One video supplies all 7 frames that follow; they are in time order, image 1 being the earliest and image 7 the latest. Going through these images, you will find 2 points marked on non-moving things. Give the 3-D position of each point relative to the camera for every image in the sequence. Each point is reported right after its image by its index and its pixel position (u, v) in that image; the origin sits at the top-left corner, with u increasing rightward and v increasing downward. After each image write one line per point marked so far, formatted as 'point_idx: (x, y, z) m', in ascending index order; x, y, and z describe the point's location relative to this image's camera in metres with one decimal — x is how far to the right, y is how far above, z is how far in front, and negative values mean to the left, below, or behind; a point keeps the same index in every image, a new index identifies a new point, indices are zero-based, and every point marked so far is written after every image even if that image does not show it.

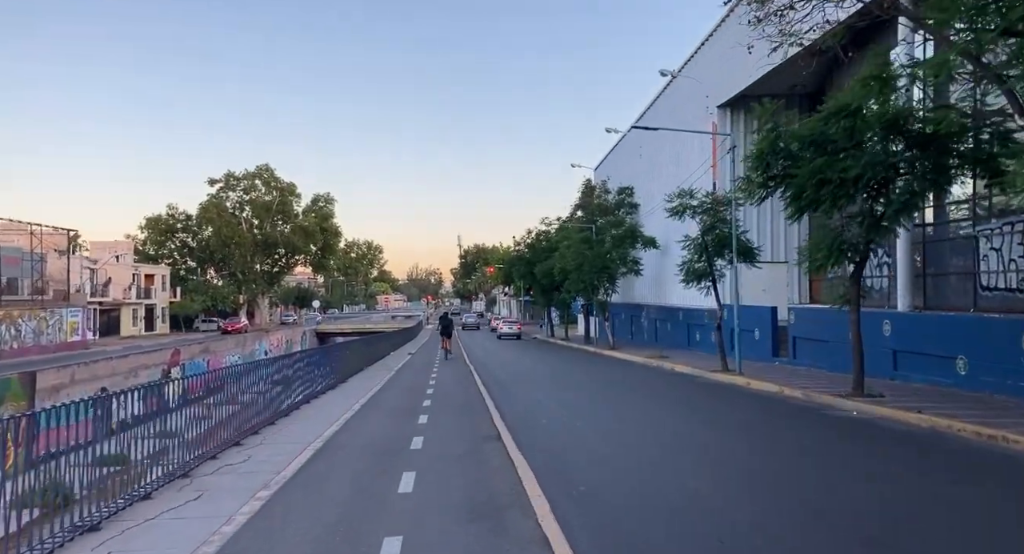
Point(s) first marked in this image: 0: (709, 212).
0: (+5.6, +1.8, +19.0) m
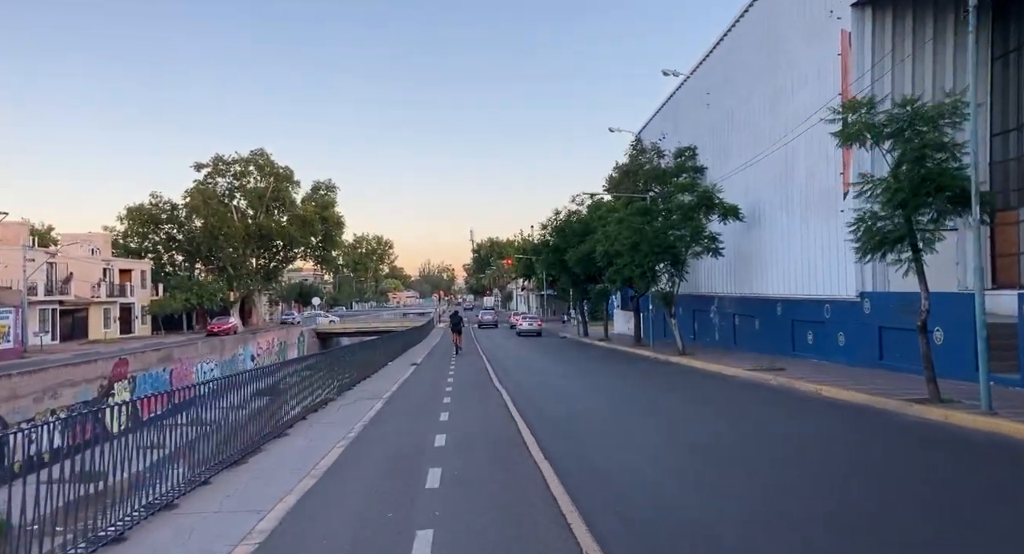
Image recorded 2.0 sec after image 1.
0: (+6.6, +2.4, +11.1) m
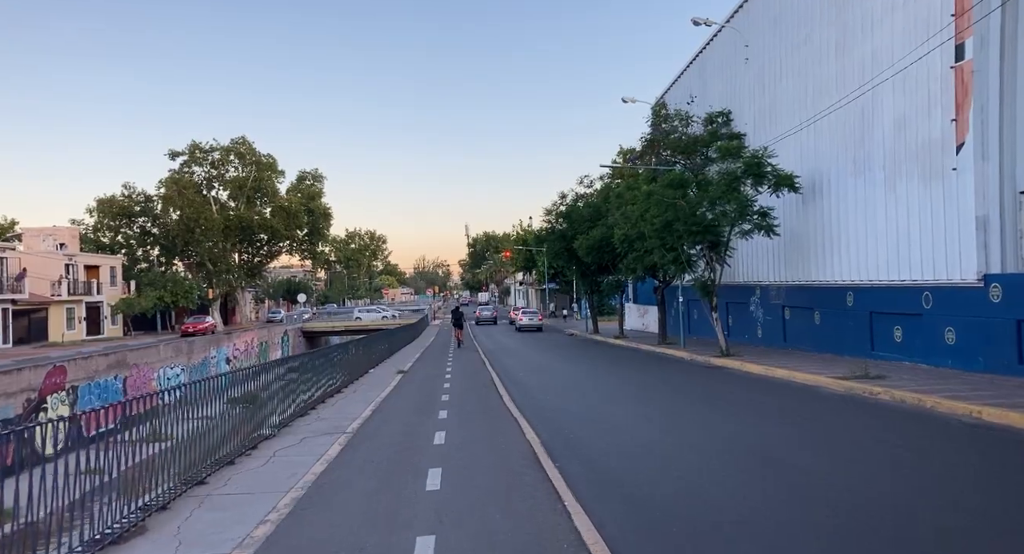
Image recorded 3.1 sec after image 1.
0: (+6.9, +2.8, +6.8) m
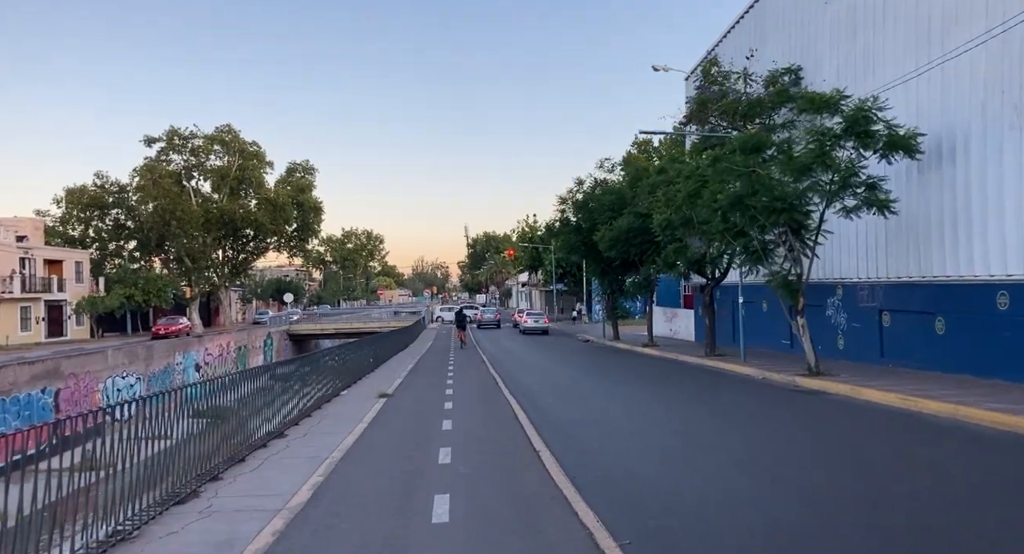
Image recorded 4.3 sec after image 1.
0: (+7.5, +3.0, +1.8) m
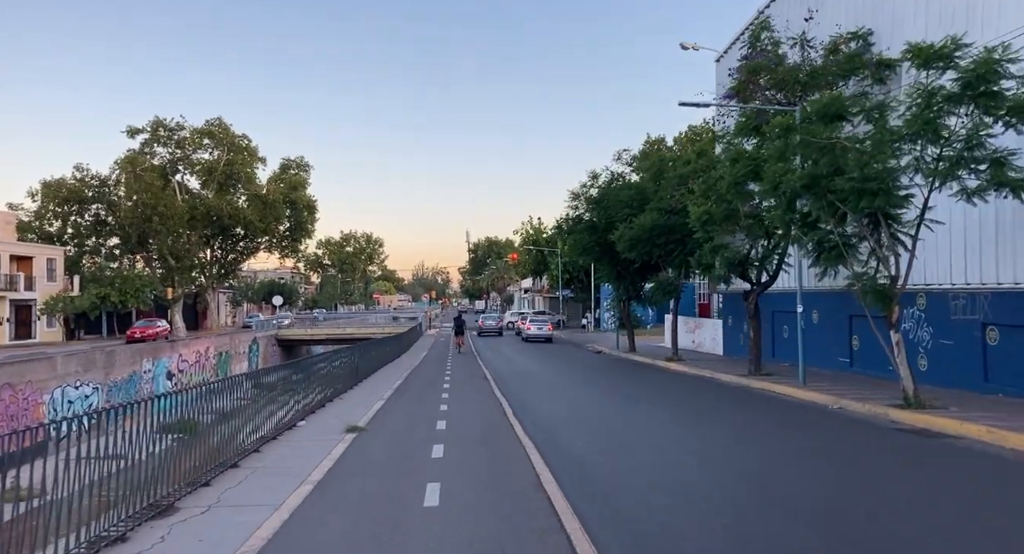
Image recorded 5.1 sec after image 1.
0: (+7.7, +3.1, -1.6) m
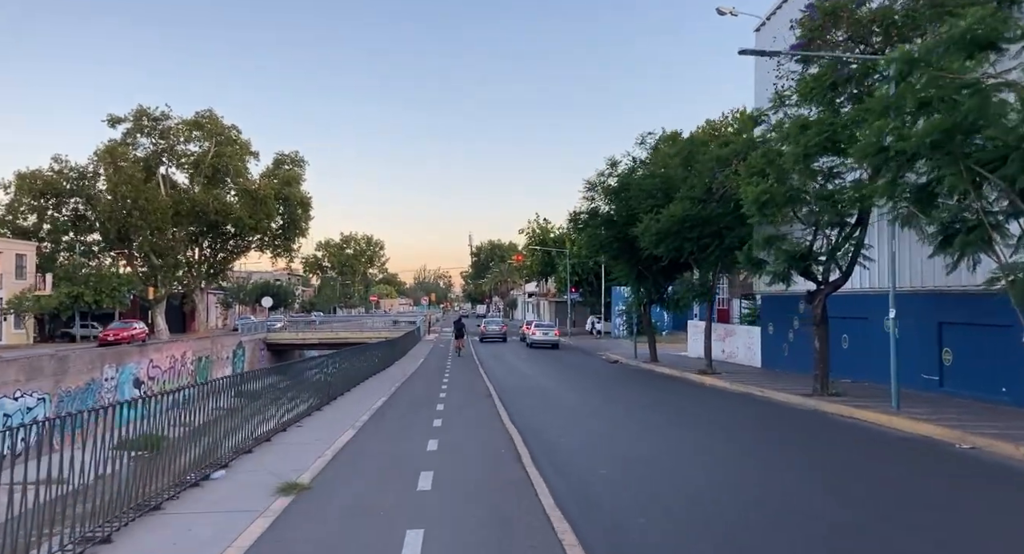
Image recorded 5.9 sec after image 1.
0: (+7.9, +3.3, -5.2) m
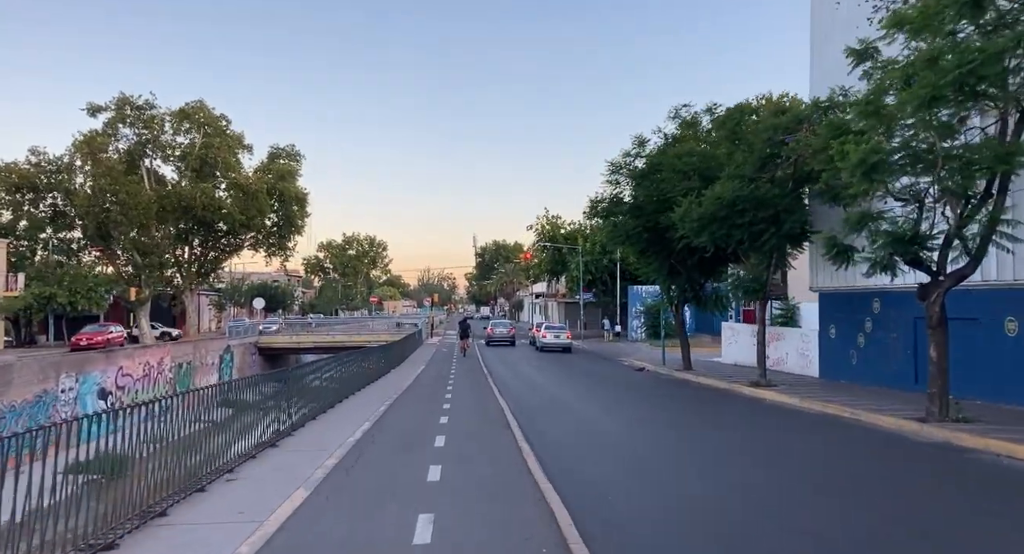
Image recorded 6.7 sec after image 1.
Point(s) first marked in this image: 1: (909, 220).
0: (+8.2, +3.6, -8.9) m
1: (+7.5, +1.0, +12.4) m
